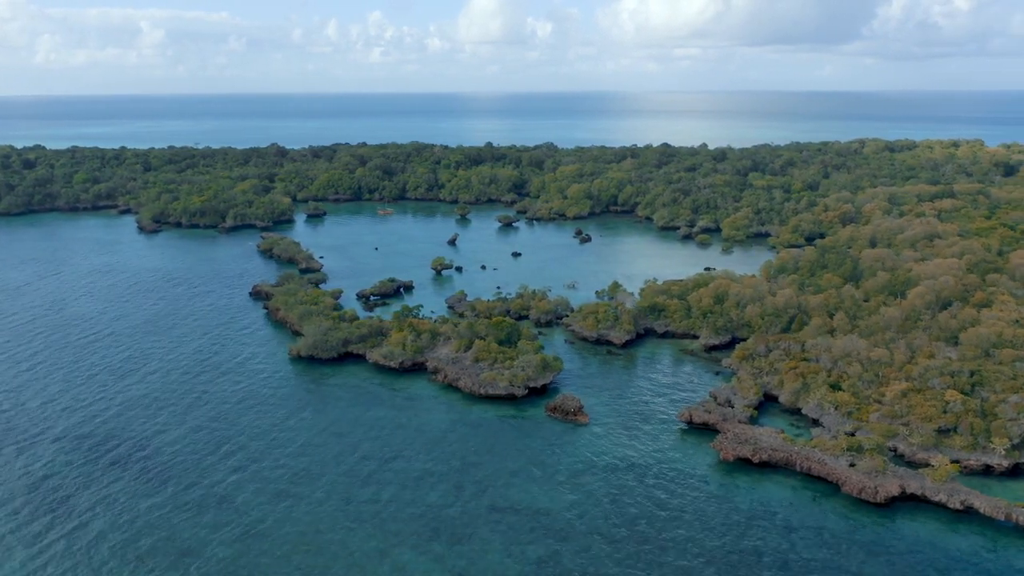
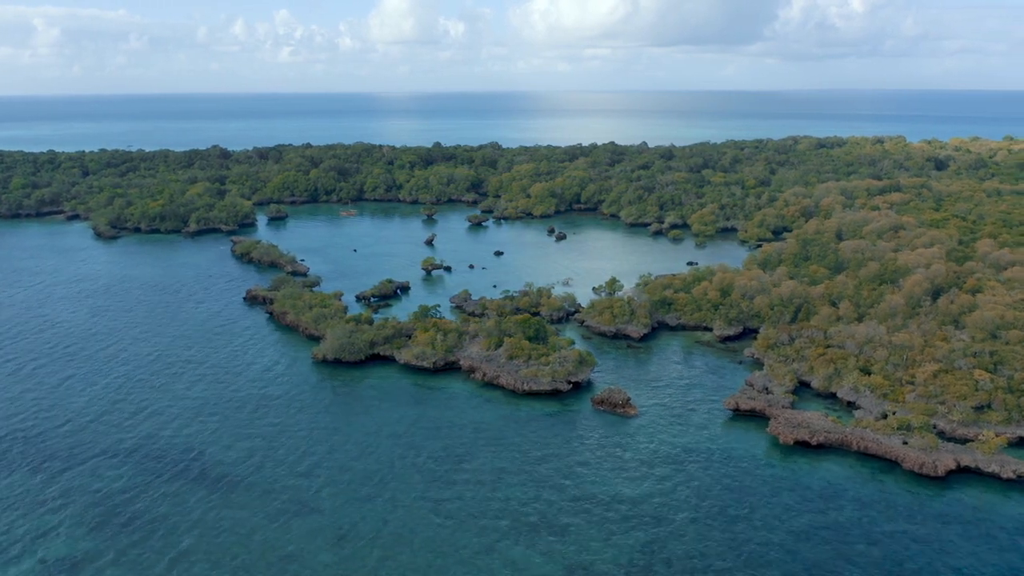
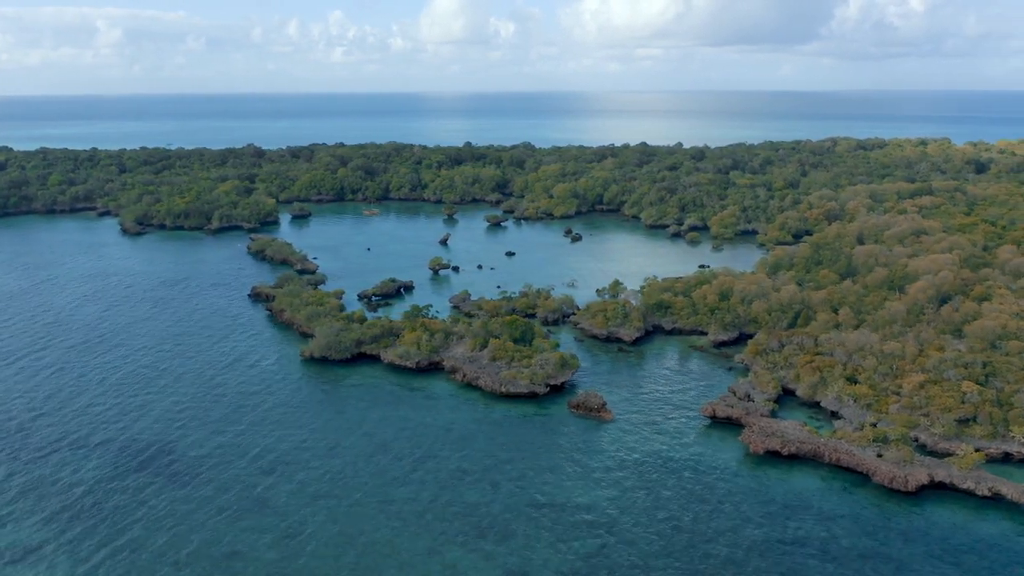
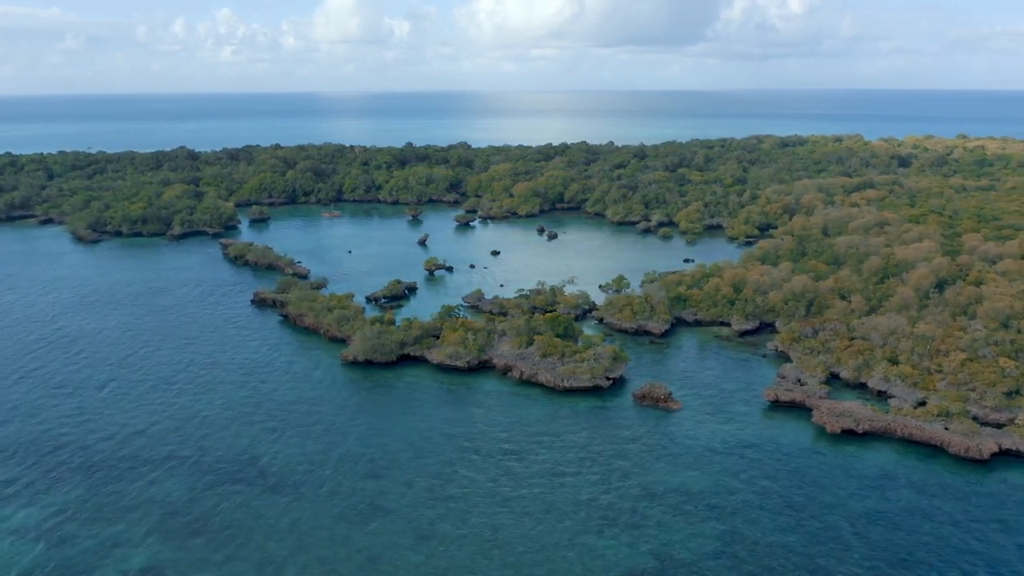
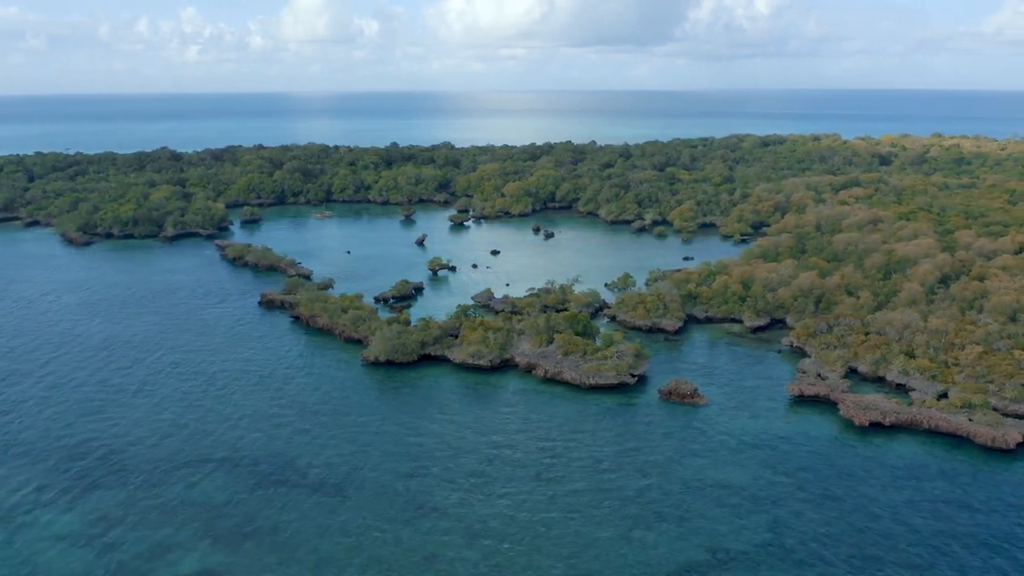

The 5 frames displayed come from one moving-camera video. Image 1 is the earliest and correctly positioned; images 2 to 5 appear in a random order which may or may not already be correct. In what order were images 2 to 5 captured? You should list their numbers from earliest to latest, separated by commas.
3, 2, 4, 5
